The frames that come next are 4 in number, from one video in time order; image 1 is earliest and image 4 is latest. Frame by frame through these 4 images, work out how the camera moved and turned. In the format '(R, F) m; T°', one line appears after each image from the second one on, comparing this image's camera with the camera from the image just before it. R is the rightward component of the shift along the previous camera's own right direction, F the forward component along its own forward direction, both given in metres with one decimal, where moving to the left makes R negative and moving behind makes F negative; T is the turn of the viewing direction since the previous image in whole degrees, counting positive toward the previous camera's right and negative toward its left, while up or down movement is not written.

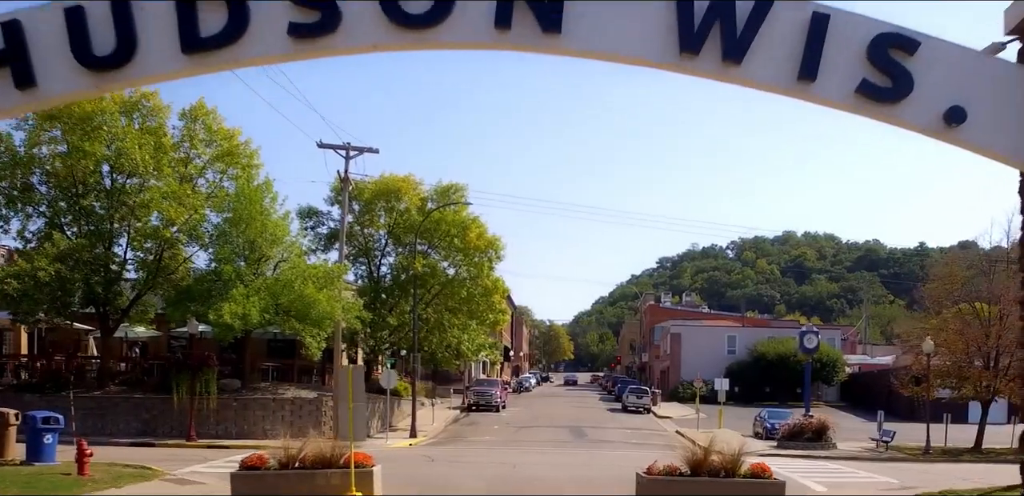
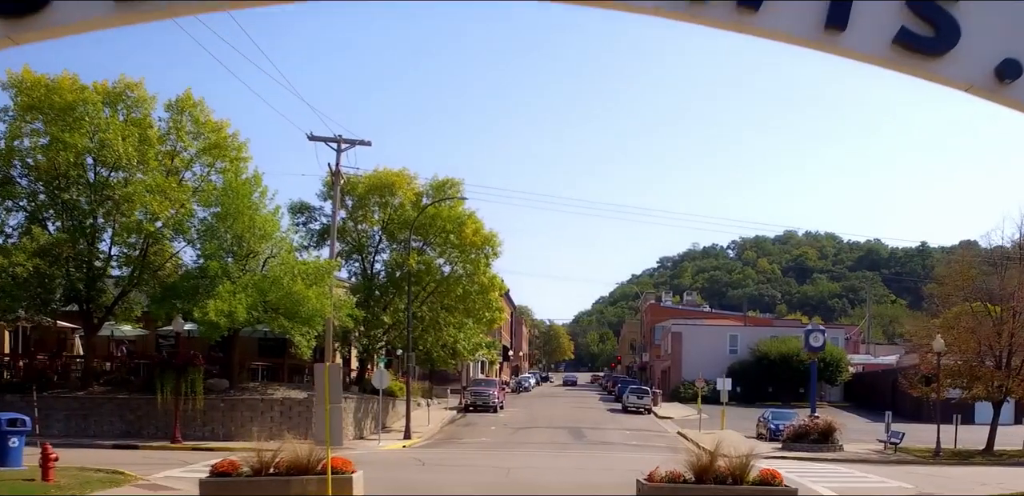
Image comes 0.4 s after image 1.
(+0.2, +1.2) m; 0°
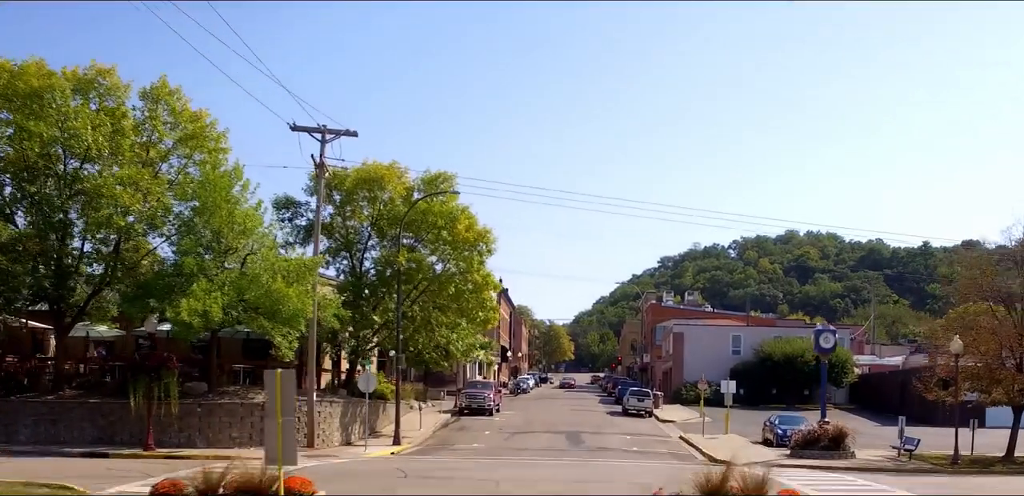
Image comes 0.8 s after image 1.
(+0.3, +2.0) m; 0°
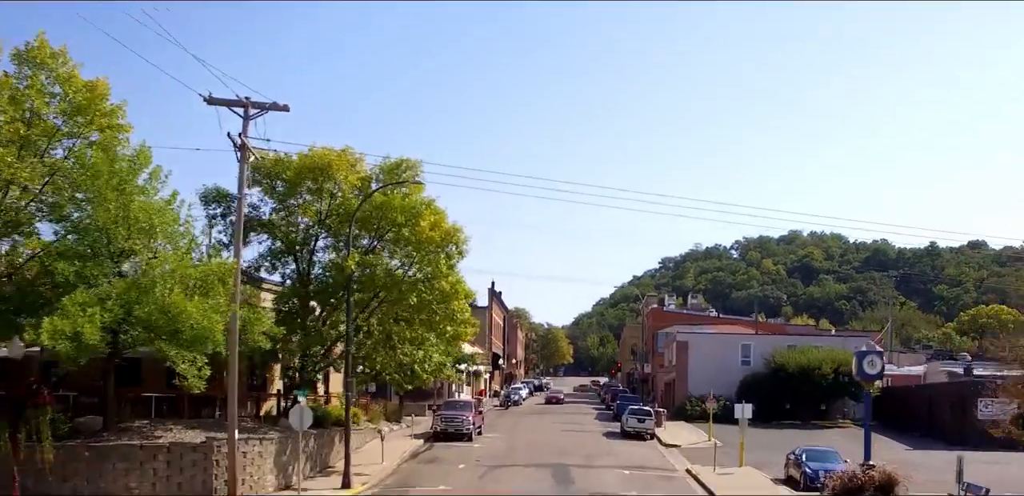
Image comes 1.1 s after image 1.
(+1.0, +7.4) m; 0°
